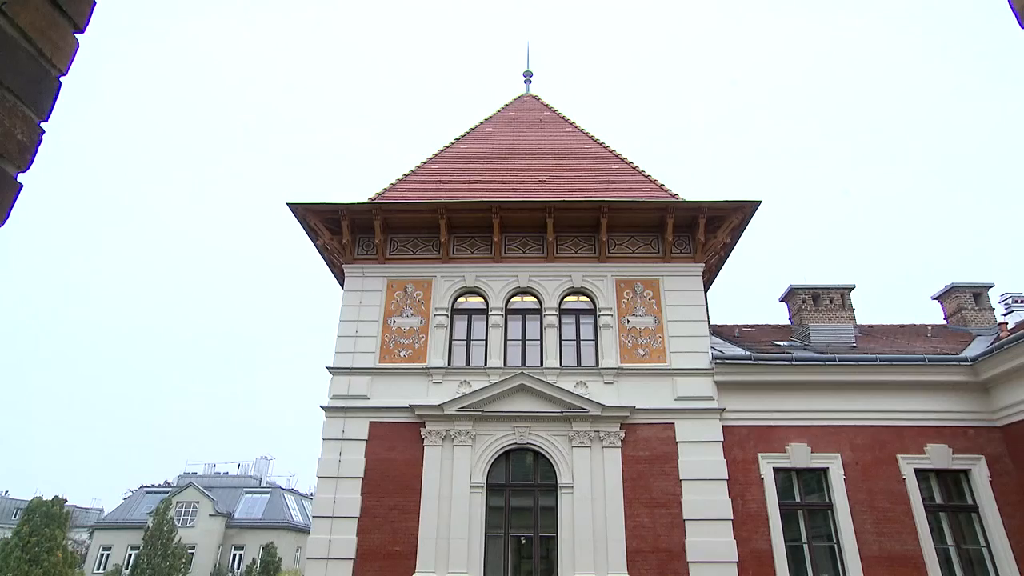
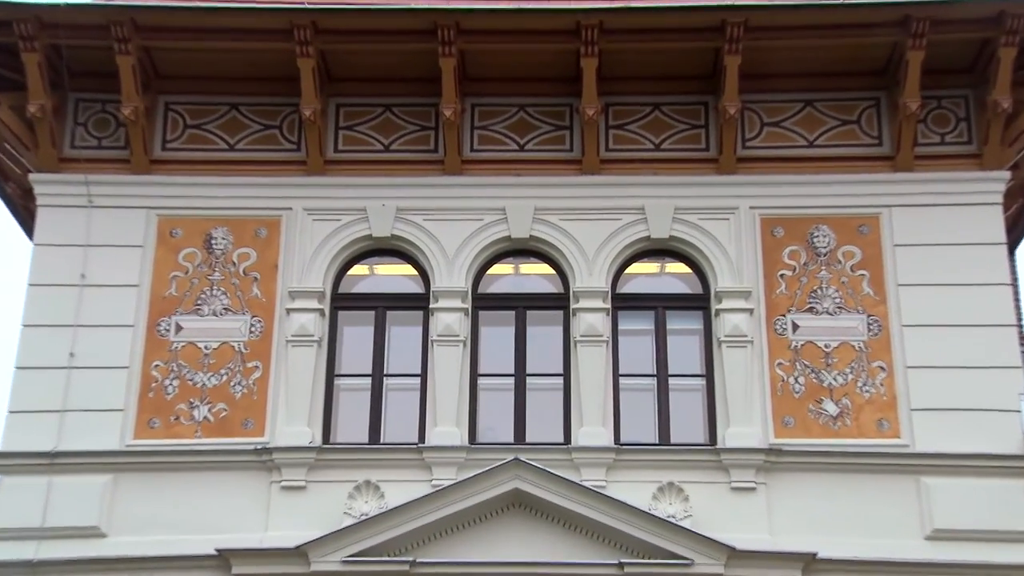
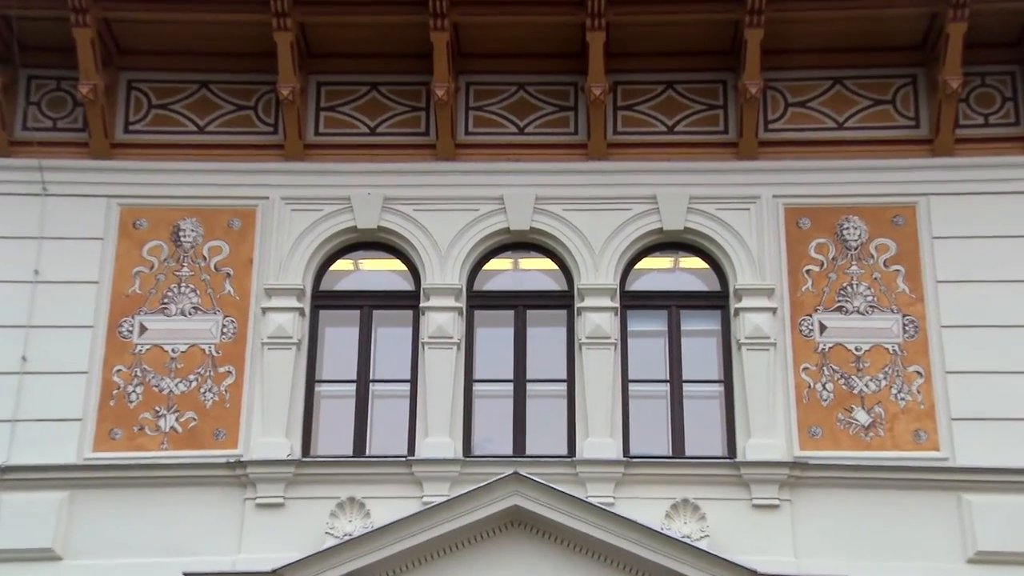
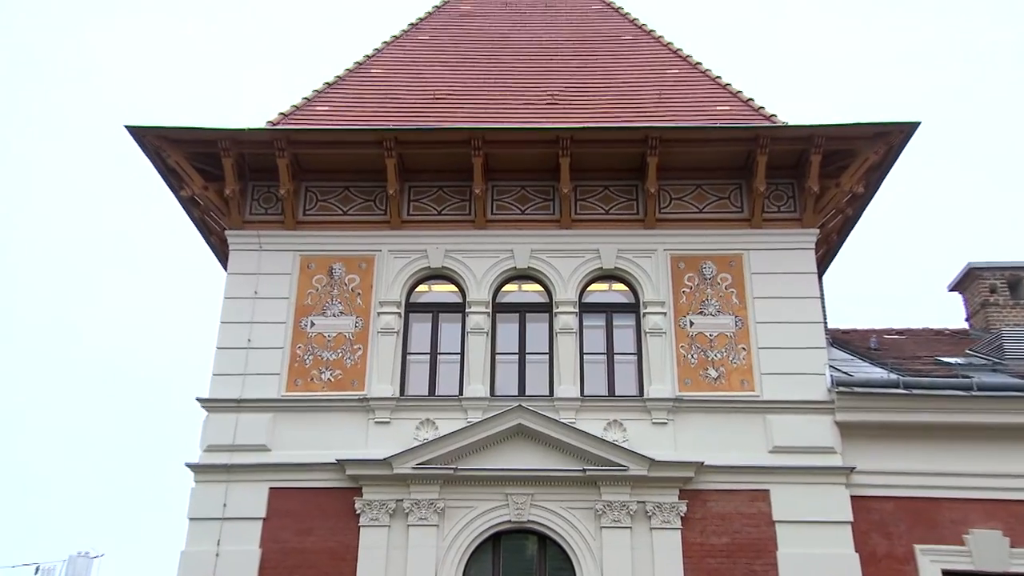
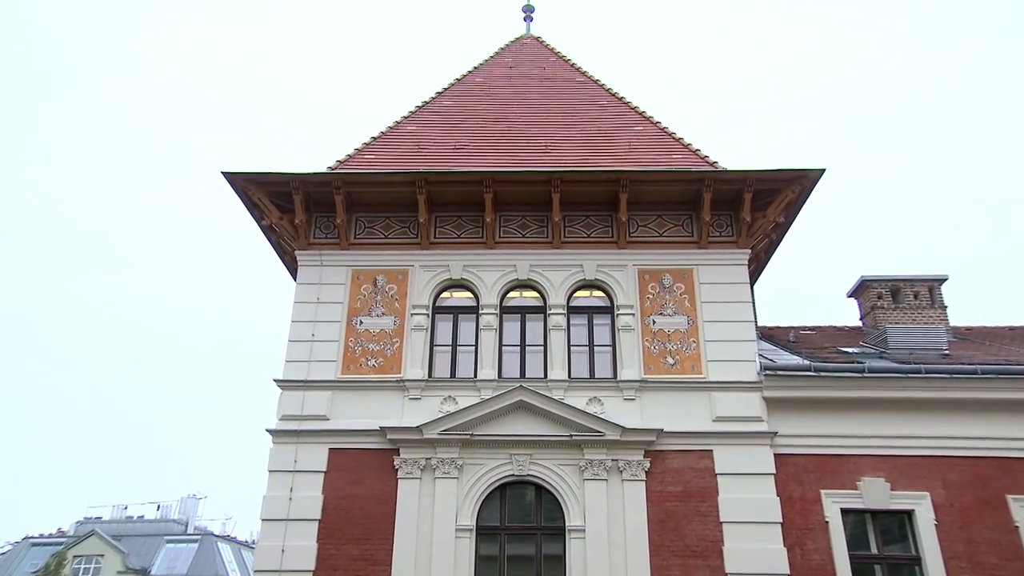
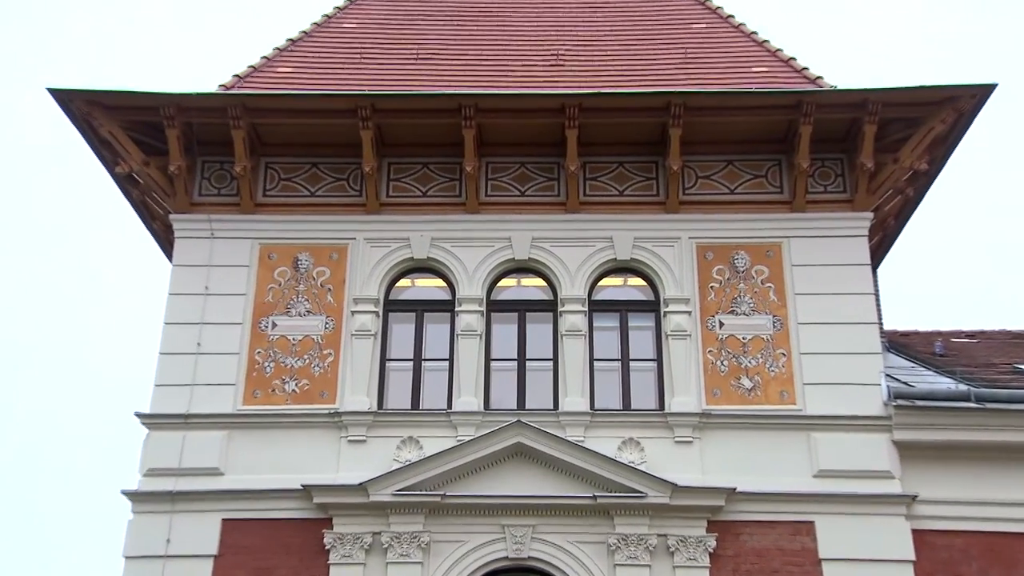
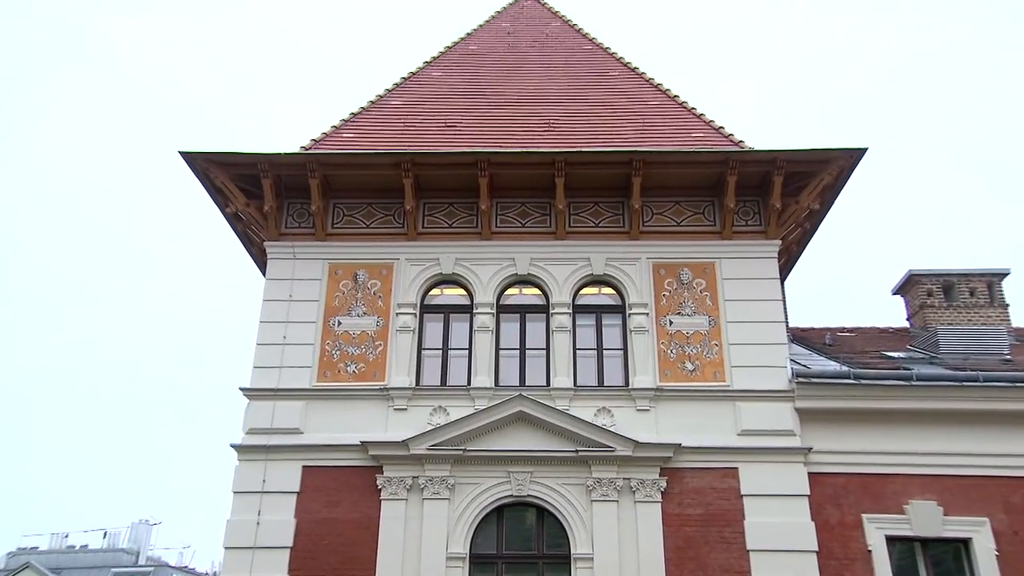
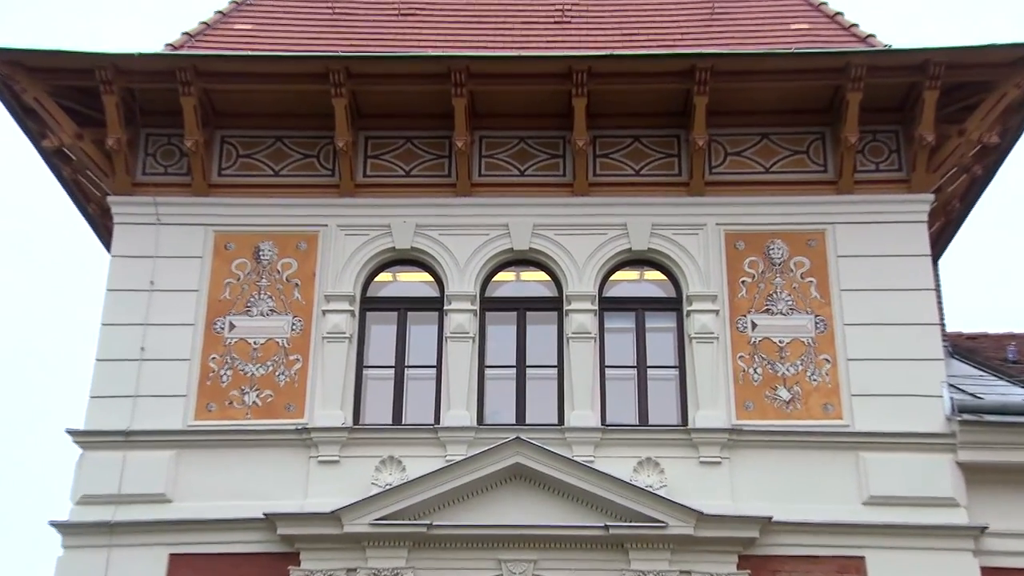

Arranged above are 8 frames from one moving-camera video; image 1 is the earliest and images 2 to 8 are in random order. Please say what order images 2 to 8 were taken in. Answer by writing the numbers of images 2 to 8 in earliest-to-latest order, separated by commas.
5, 7, 4, 6, 8, 2, 3
